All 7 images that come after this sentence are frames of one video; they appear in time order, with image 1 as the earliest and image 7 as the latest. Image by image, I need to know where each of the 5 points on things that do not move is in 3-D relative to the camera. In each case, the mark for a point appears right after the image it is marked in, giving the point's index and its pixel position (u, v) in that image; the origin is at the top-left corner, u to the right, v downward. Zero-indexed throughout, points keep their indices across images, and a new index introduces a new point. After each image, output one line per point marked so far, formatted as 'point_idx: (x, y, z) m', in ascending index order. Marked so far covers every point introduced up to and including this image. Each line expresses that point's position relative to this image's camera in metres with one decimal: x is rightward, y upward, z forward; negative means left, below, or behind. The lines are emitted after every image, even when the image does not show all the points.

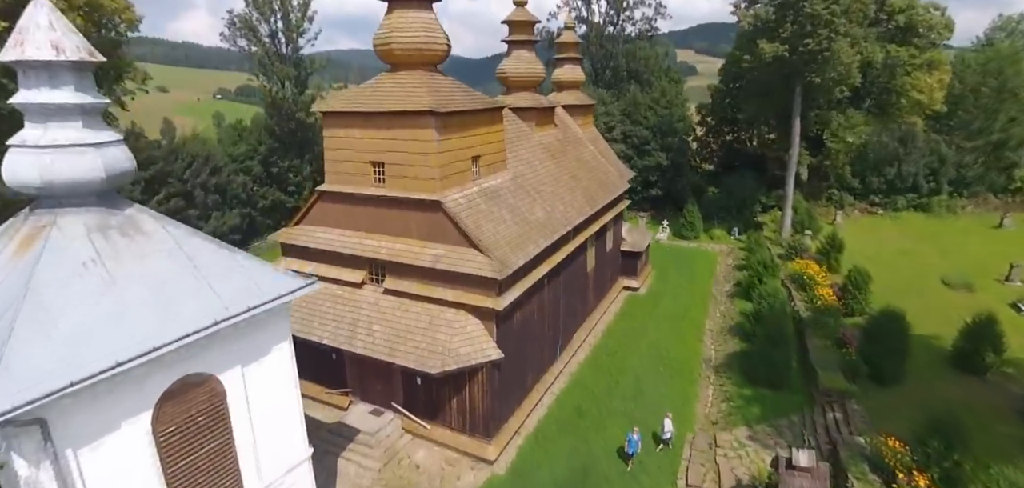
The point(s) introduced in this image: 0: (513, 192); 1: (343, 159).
0: (0.0, +1.4, +14.1) m
1: (-4.0, +2.0, +12.8) m
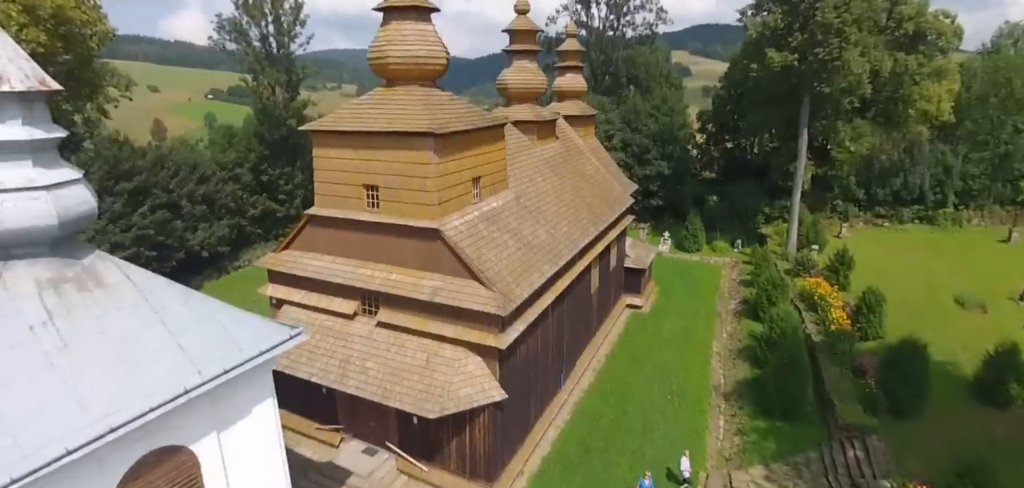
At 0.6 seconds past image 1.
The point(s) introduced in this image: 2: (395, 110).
0: (+0.1, +0.7, +13.3) m
1: (-3.9, +1.4, +11.9) m
2: (-2.4, +2.8, +11.3) m
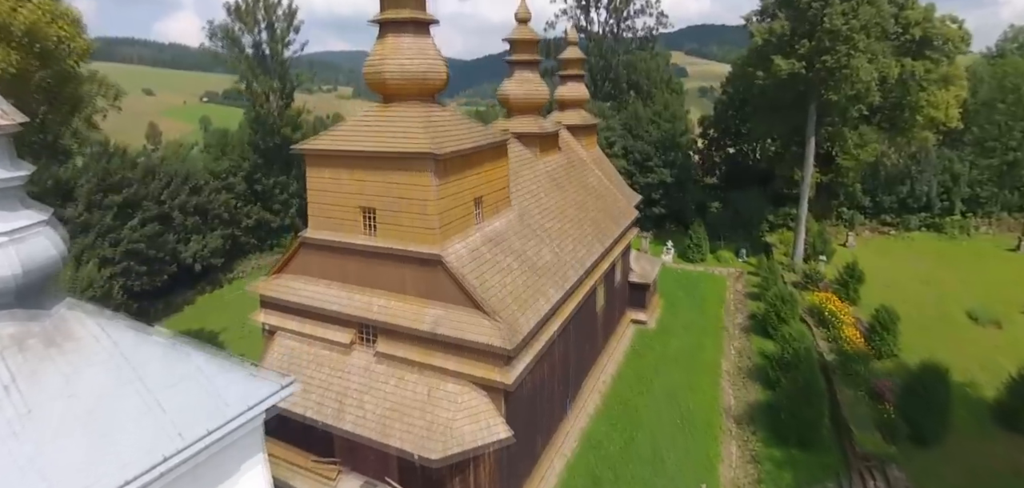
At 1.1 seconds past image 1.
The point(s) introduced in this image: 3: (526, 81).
0: (+0.2, +0.2, +12.7) m
1: (-3.8, +0.9, +11.3) m
2: (-2.4, +2.3, +10.7) m
3: (+0.5, +5.1, +16.9) m
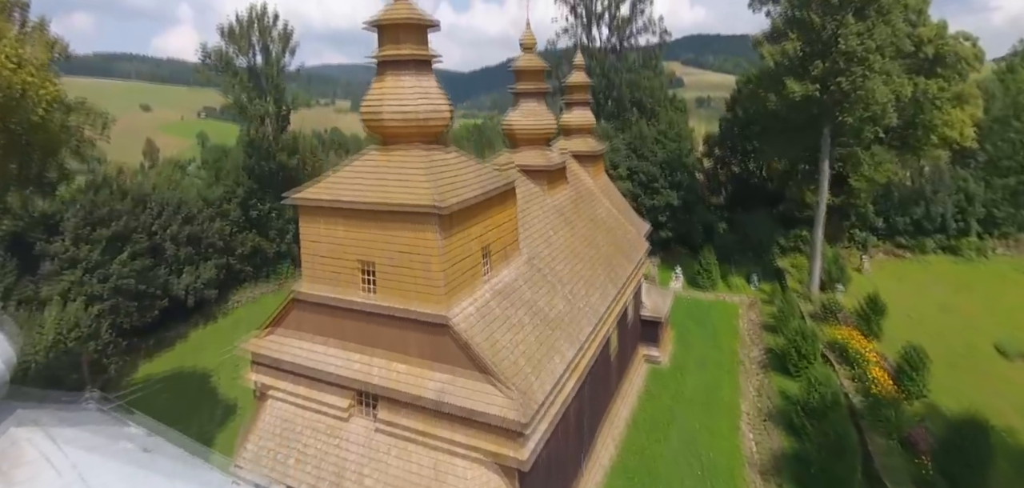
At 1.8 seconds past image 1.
0: (+0.4, -0.9, +11.8) m
1: (-3.6, -0.2, +10.4) m
2: (-2.2, +1.2, +9.9) m
3: (+0.6, +3.9, +16.1) m
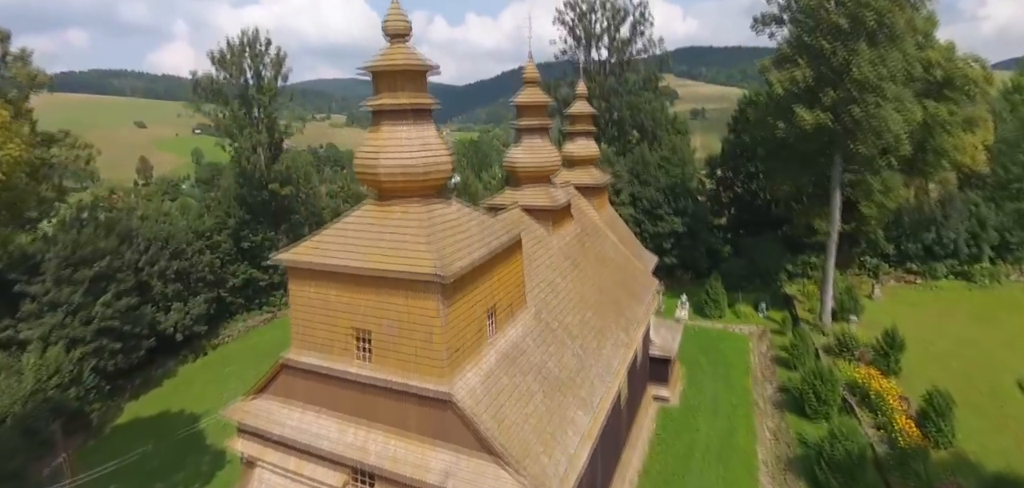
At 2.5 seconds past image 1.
0: (+0.5, -2.0, +11.0) m
1: (-3.5, -1.4, +9.6) m
2: (-2.0, +0.1, +9.1) m
3: (+0.7, +2.7, +15.4) m
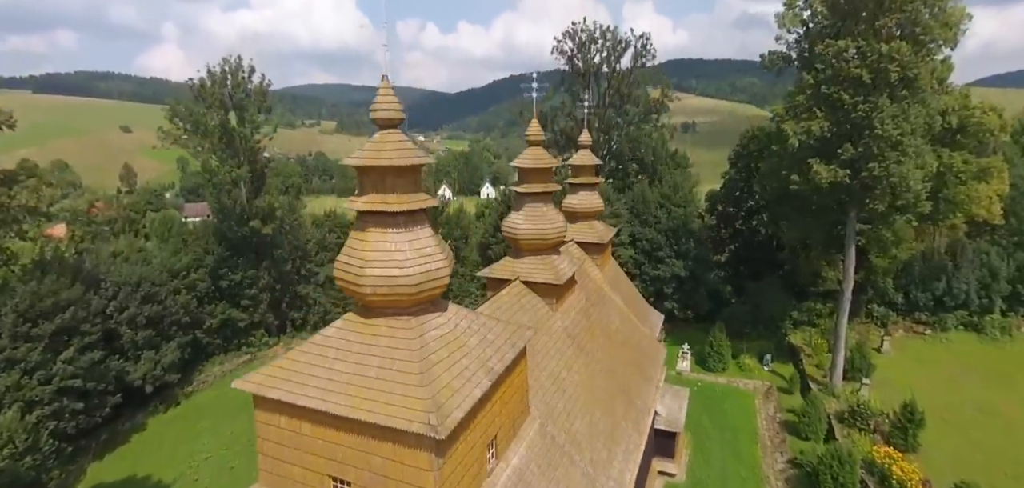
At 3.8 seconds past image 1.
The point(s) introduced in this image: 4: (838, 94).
0: (+0.6, -3.9, +9.6) m
1: (-3.4, -3.2, +8.2) m
2: (-1.9, -1.8, +7.7) m
3: (+0.7, +0.8, +14.1) m
4: (+10.7, +4.9, +17.9) m
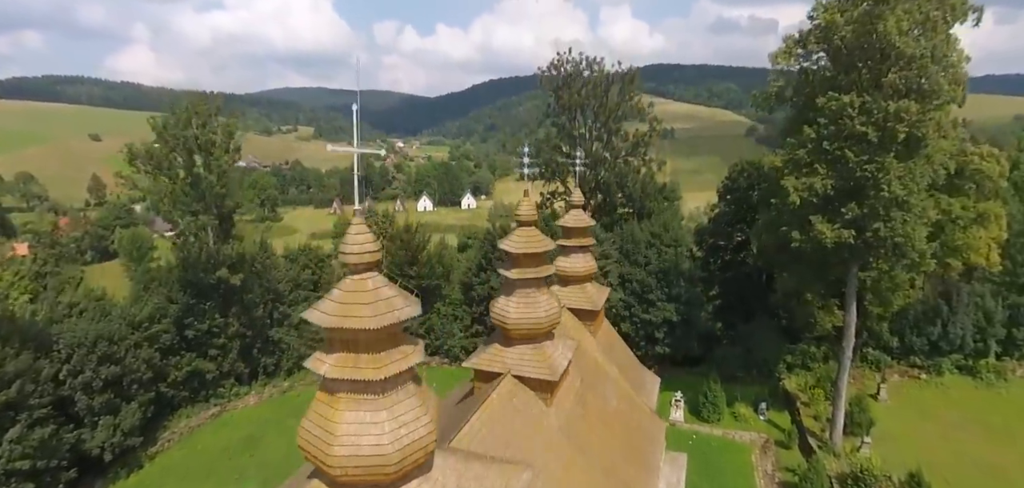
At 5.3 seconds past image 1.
0: (+0.5, -6.0, +8.4) m
1: (-3.4, -5.3, +6.9) m
2: (-1.9, -3.9, +6.5) m
3: (+0.4, -1.3, +12.9) m
4: (+10.2, +2.9, +17.1) m
